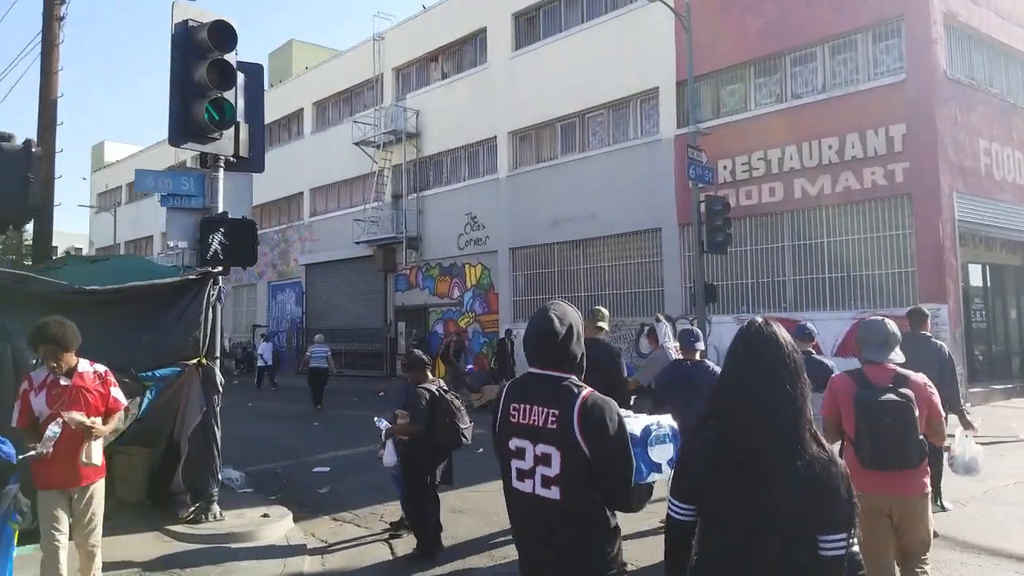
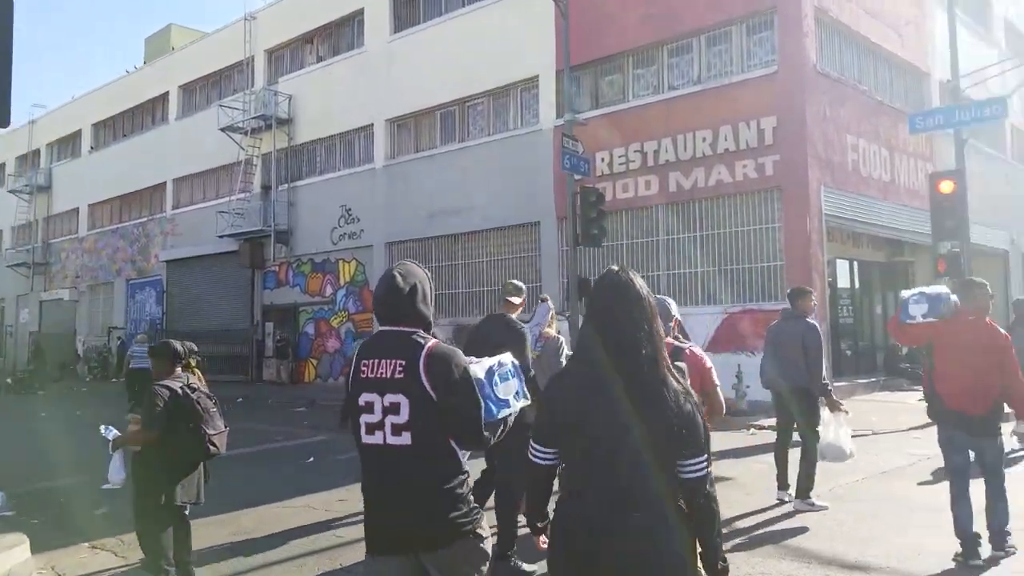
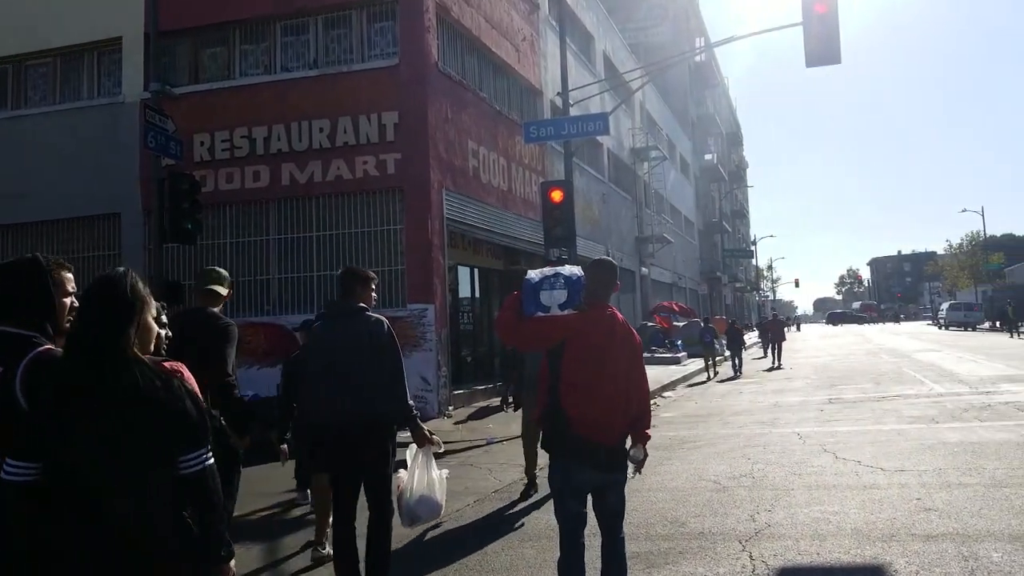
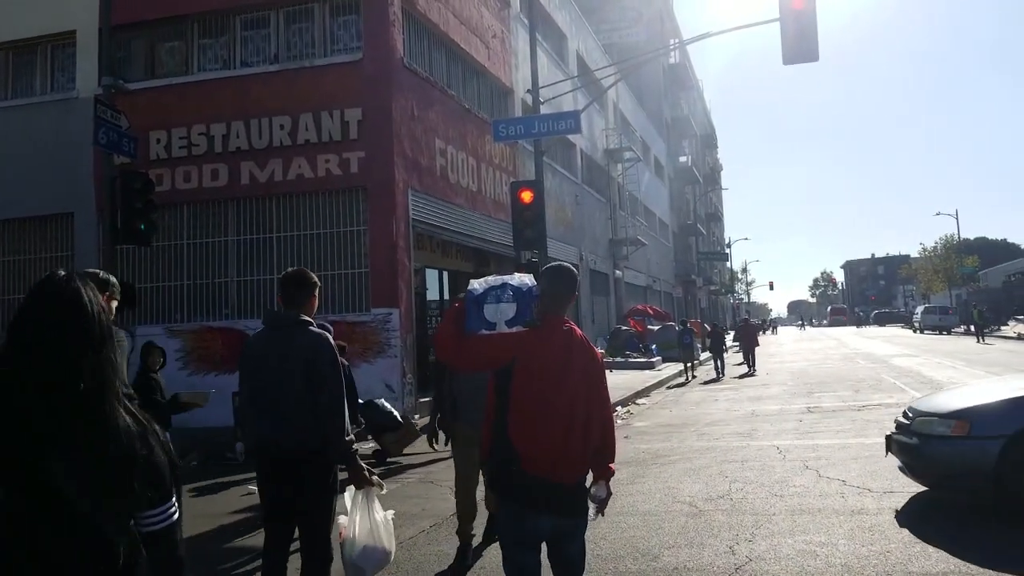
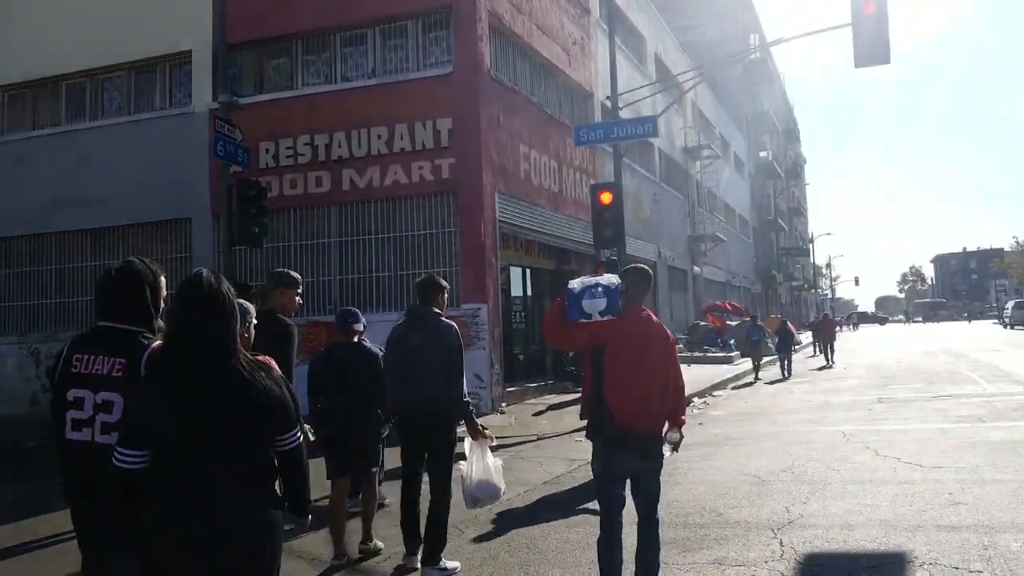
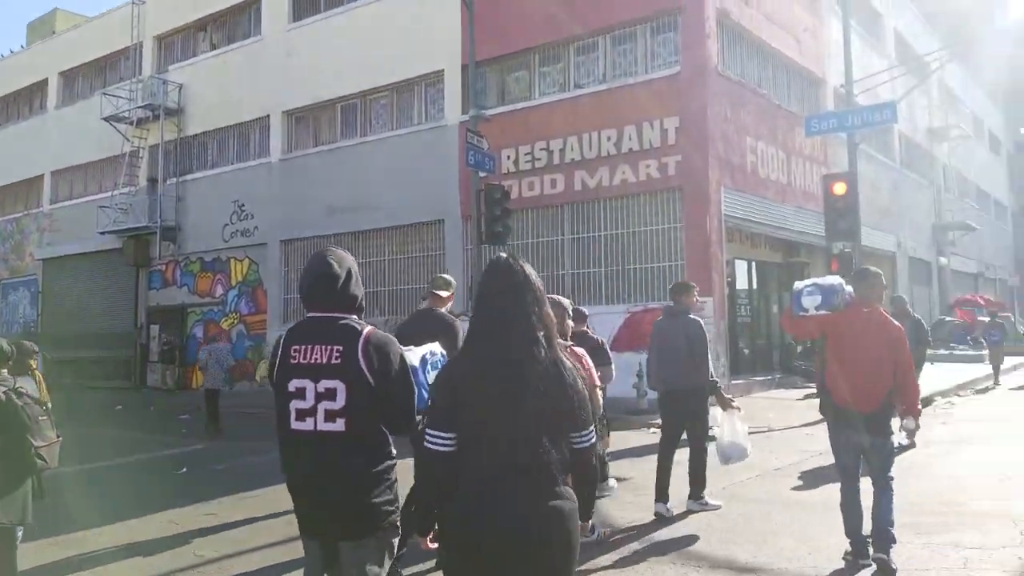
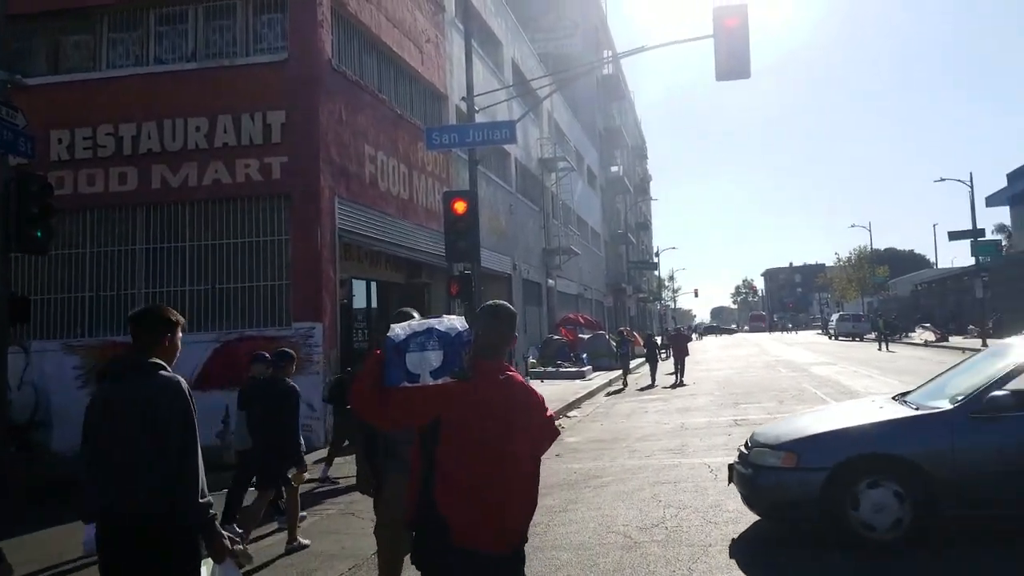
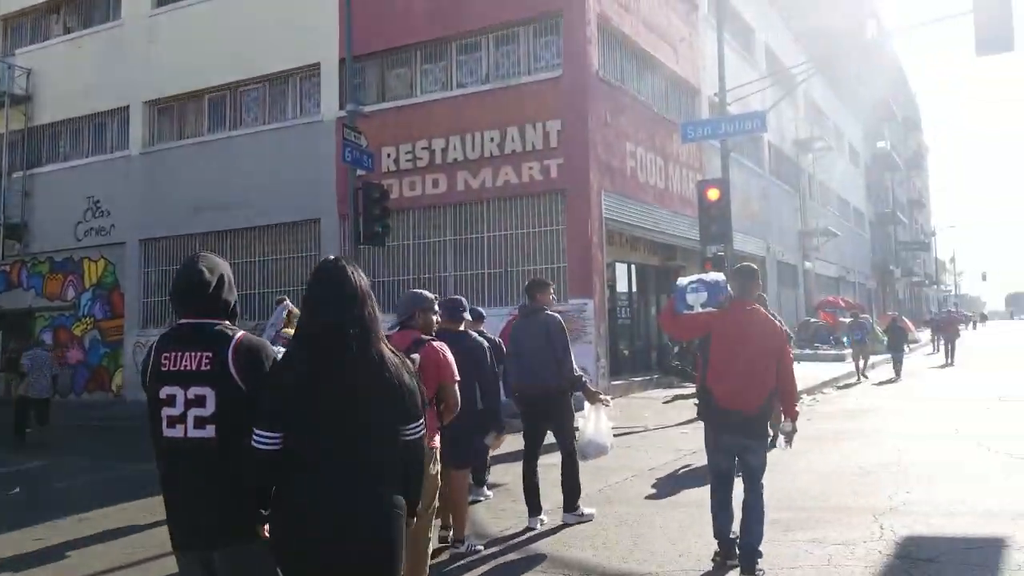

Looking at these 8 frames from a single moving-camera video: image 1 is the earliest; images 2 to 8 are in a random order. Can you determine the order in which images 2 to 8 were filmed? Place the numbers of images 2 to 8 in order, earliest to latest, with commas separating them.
2, 6, 8, 5, 3, 4, 7
